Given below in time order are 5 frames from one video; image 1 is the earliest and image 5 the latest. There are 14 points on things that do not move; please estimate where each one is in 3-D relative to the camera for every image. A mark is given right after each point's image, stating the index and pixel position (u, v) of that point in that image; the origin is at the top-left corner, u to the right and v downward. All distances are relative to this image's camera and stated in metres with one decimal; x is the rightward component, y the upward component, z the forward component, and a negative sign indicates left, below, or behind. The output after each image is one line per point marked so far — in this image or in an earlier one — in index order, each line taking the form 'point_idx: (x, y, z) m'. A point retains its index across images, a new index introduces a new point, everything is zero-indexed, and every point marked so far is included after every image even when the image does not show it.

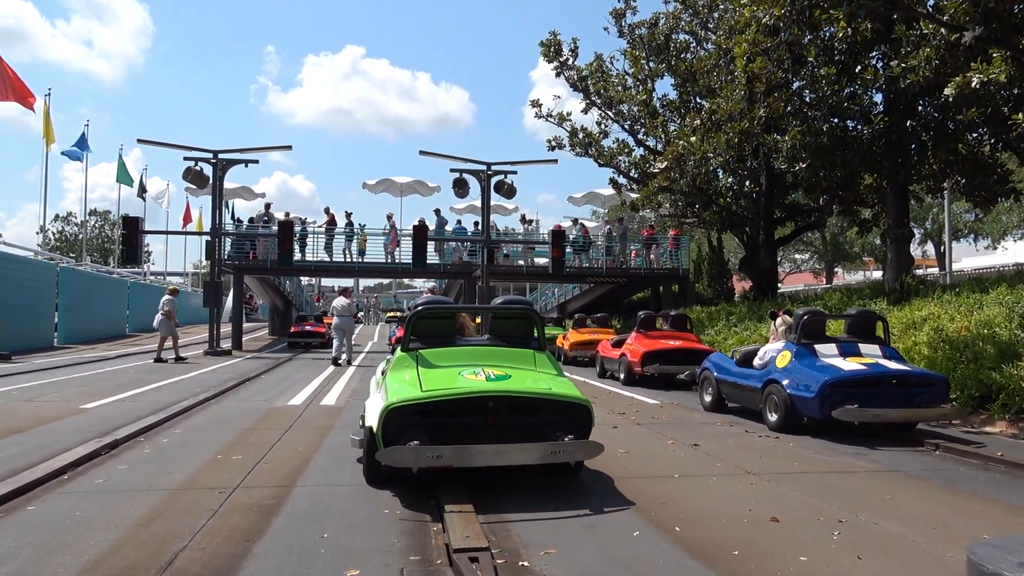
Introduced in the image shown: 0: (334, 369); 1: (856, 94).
0: (-4.5, -2.1, +19.3) m
1: (+7.8, +4.4, +17.3) m
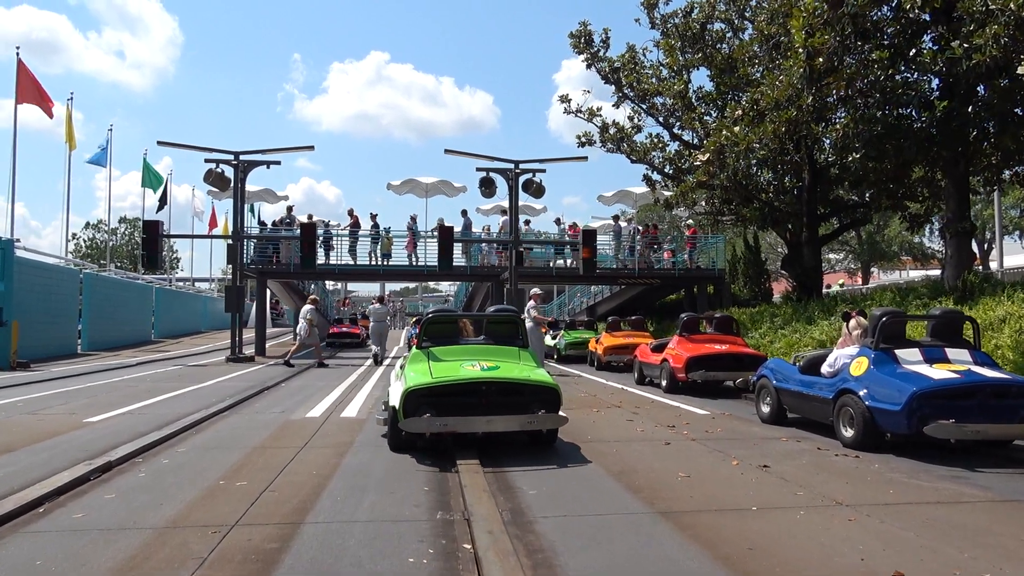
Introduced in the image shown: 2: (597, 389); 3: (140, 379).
0: (-3.7, -2.2, +18.5) m
1: (+8.5, +4.4, +16.1) m
2: (+1.6, -1.9, +14.5) m
3: (-8.7, -2.1, +17.7) m
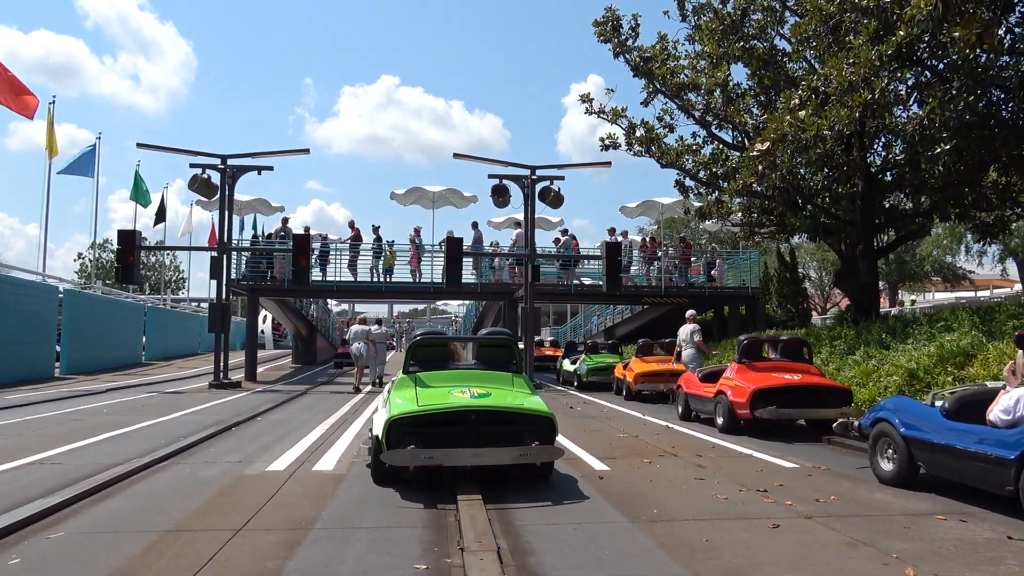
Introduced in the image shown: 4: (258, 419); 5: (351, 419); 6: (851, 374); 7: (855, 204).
0: (-3.4, -2.5, +15.9) m
1: (+8.8, +4.1, +13.6) m
2: (+1.9, -2.2, +11.9) m
3: (-8.3, -2.4, +15.2) m
4: (-4.7, -2.4, +14.1) m
5: (-2.8, -2.3, +13.4) m
6: (+6.0, -1.5, +13.5) m
7: (+9.0, +2.2, +20.0) m
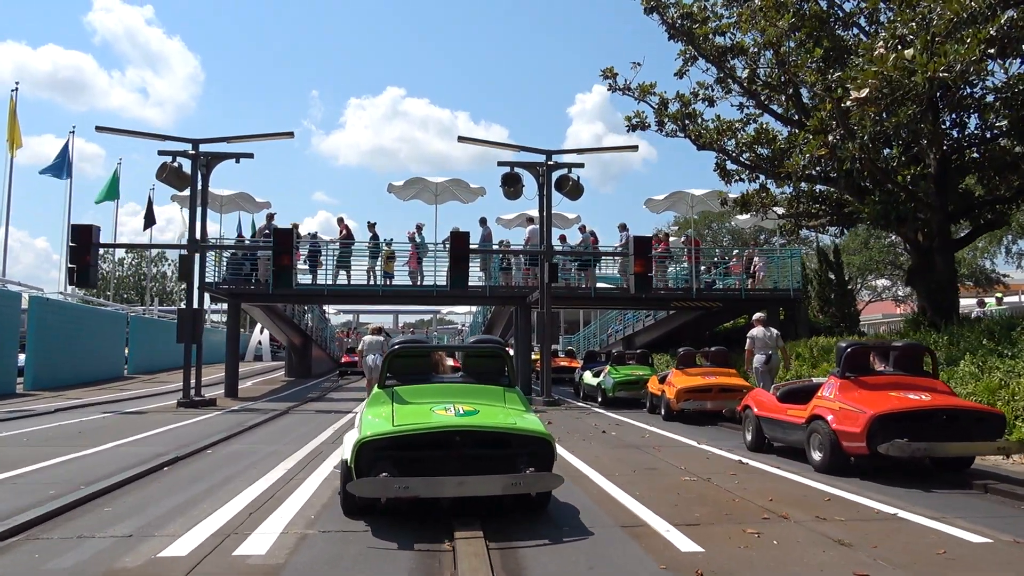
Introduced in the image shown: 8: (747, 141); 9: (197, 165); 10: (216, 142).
0: (-3.0, -2.5, +13.0) m
1: (+9.1, +4.2, +10.6) m
2: (+2.2, -2.1, +9.0) m
3: (-8.0, -2.4, +12.4) m
4: (-4.4, -2.4, +11.2) m
5: (-2.5, -2.2, +10.5) m
6: (+6.3, -1.4, +10.5) m
7: (+9.3, +2.2, +17.0) m
8: (+5.6, +3.5, +18.3) m
9: (-8.3, +3.2, +19.9) m
10: (-7.7, +3.8, +19.8) m
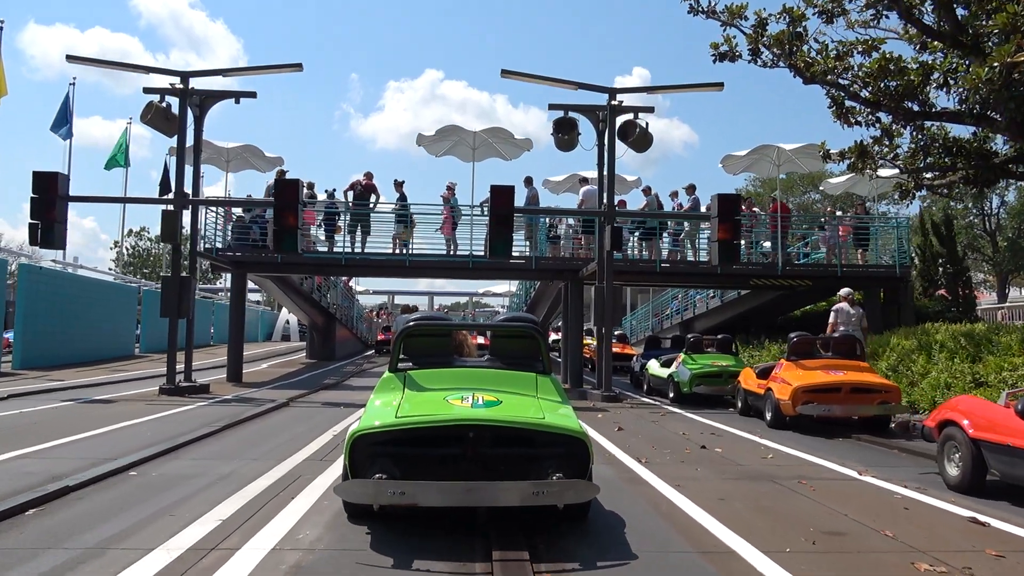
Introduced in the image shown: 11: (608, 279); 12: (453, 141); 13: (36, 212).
0: (-2.3, -1.9, +9.6) m
1: (+9.8, +4.5, +6.5) m
2: (+2.8, -1.7, +5.3) m
3: (-7.3, -1.8, +9.2) m
4: (-3.7, -1.8, +7.8) m
5: (-1.9, -1.7, +7.1) m
6: (+7.0, -1.0, +6.6) m
7: (+10.3, +2.7, +12.9) m
8: (+6.7, +4.1, +14.4) m
9: (-7.1, +4.0, +16.6) m
10: (-6.5, +4.6, +16.4) m
11: (+2.1, +0.2, +16.9) m
12: (-1.6, +3.8, +19.9) m
13: (-9.5, +1.5, +15.3) m
